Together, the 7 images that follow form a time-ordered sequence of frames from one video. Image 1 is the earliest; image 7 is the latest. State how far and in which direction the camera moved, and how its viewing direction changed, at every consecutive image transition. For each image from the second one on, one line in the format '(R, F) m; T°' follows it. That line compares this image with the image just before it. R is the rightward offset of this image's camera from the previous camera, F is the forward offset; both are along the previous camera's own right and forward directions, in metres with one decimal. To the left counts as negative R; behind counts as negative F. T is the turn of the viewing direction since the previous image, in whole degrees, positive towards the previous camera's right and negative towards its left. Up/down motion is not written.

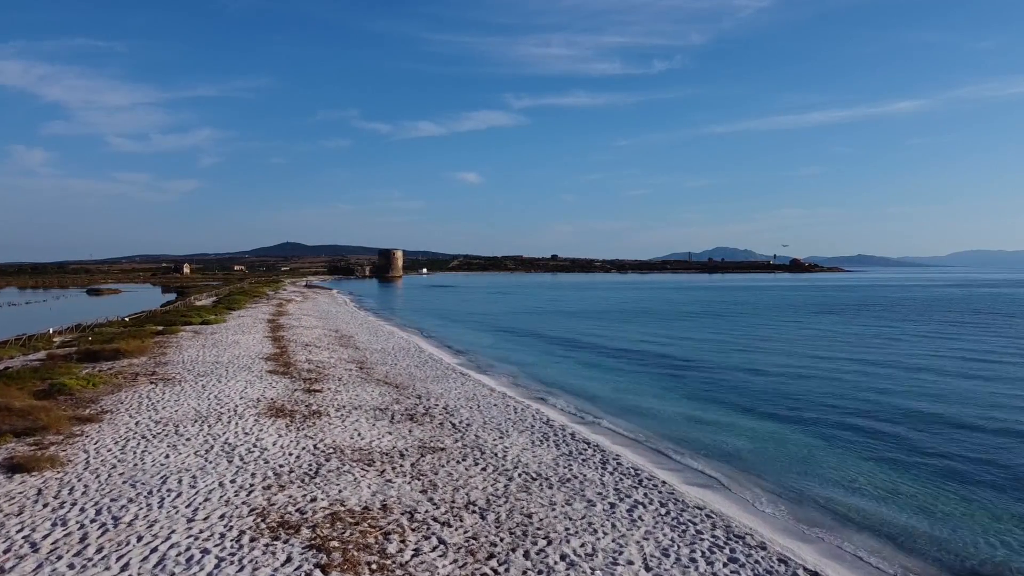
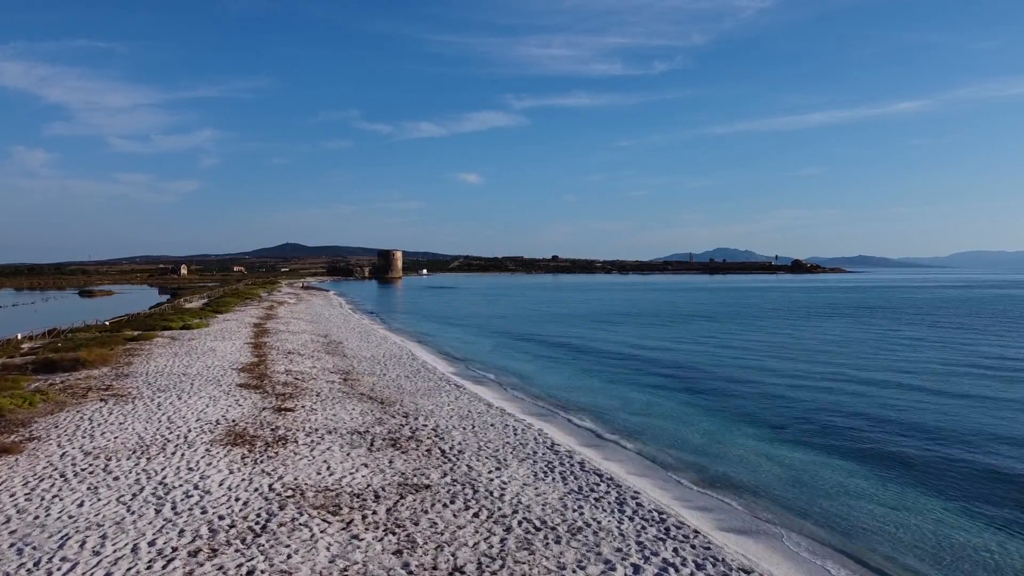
(0.0, +1.9) m; 0°
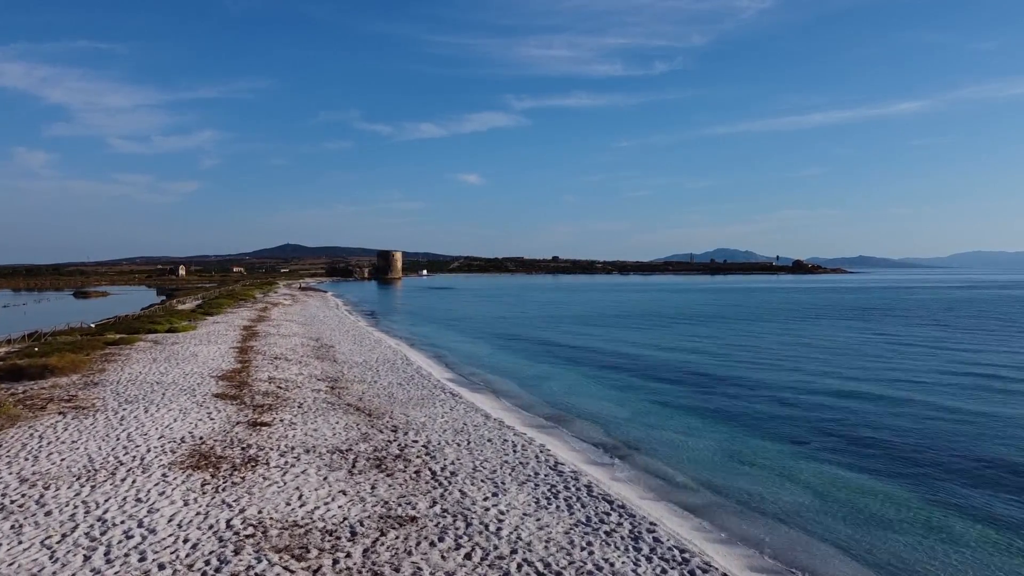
(0.0, +1.2) m; 0°
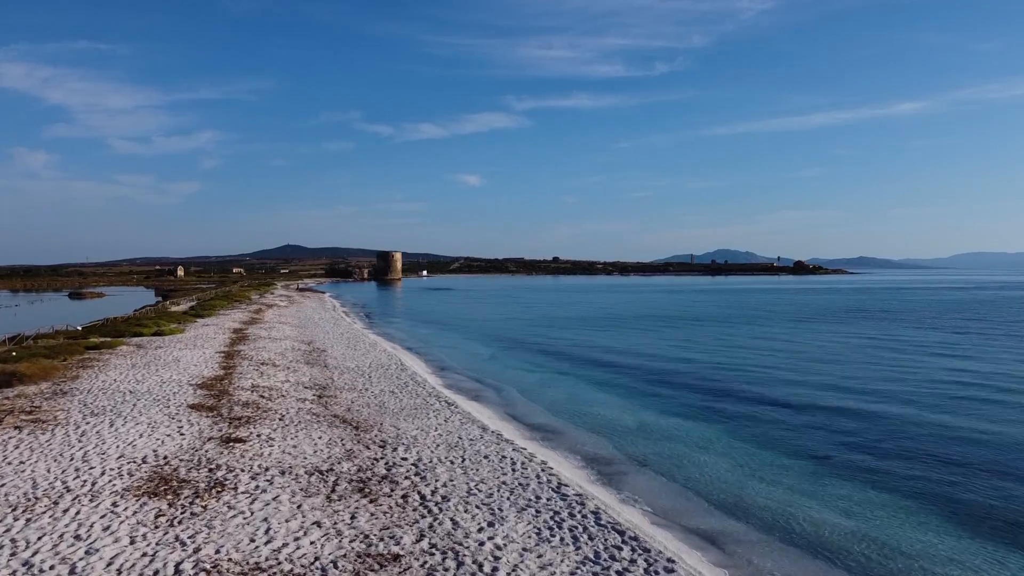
(0.0, +1.1) m; 0°
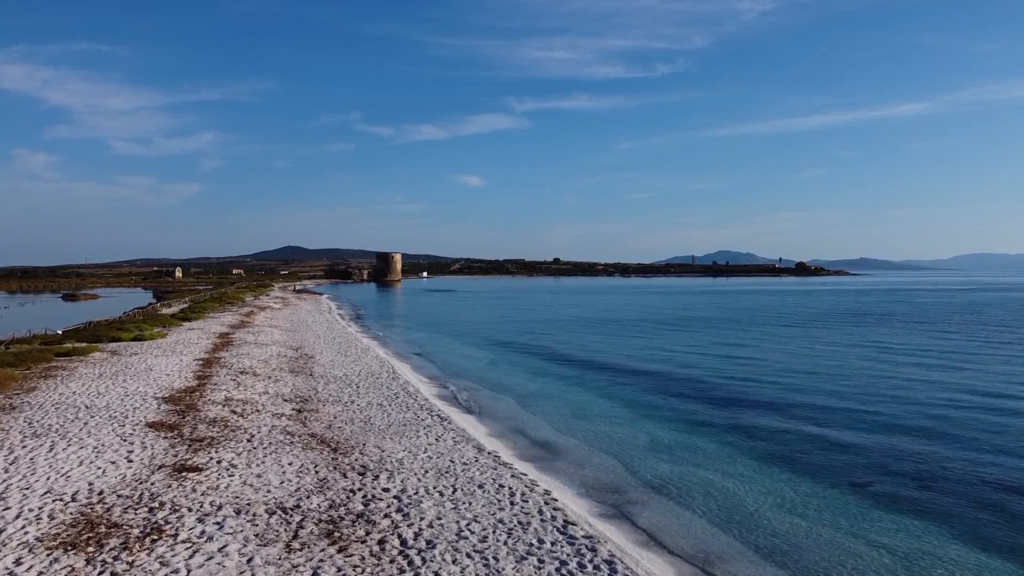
(0.0, +1.5) m; 0°
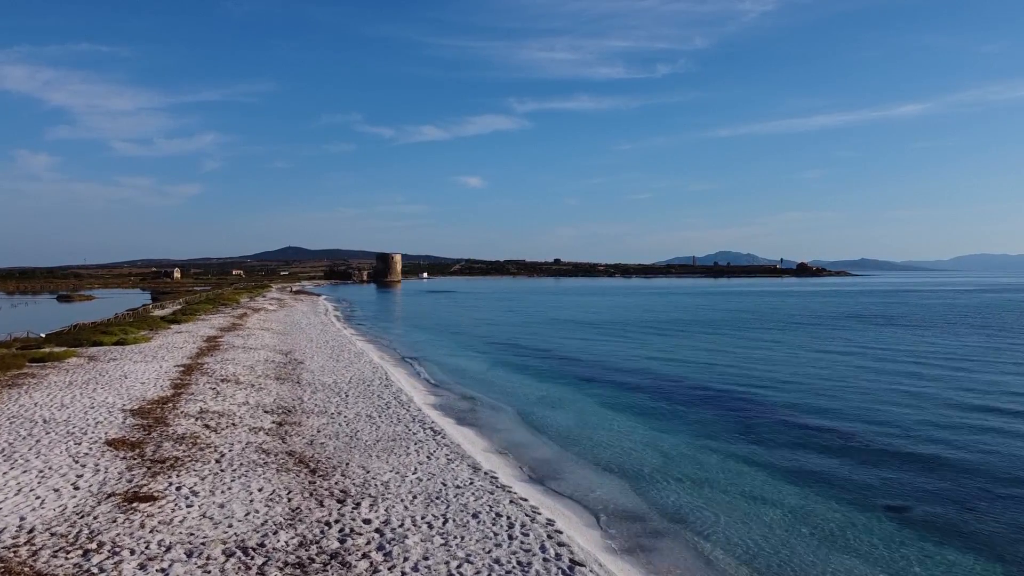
(0.0, +1.2) m; 0°
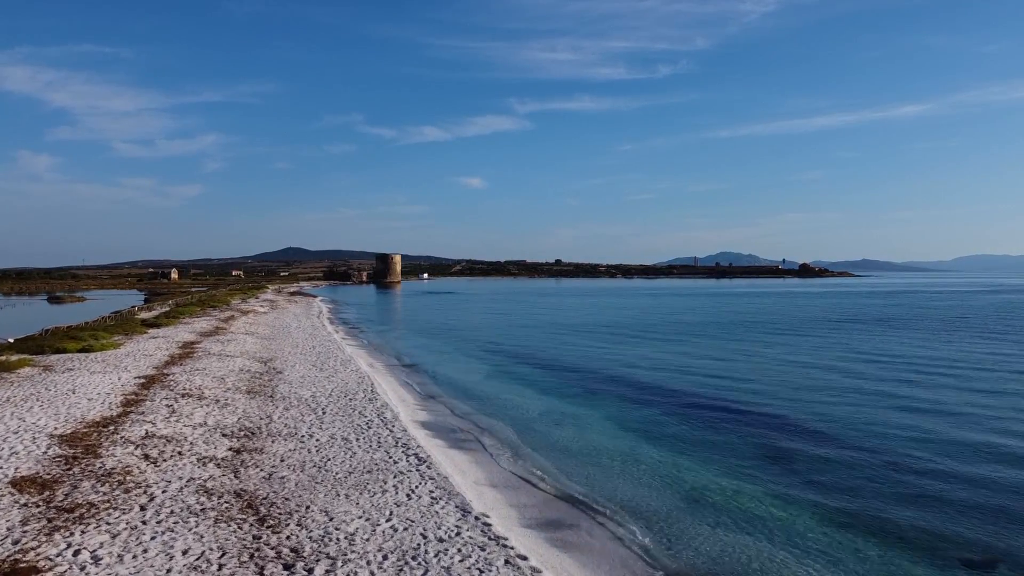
(+0.1, +2.0) m; 0°
